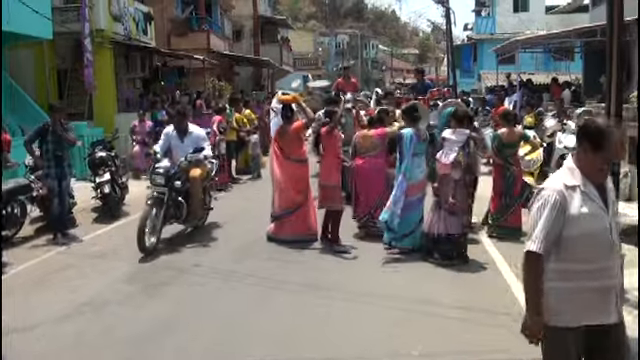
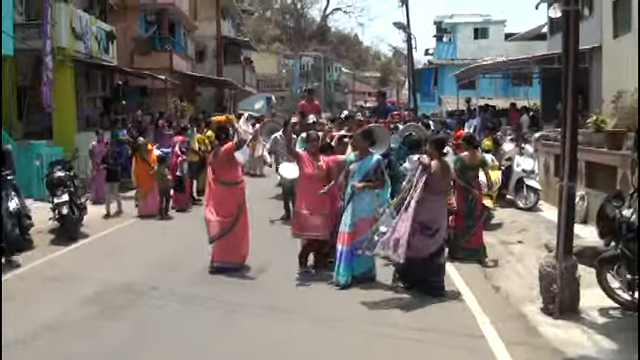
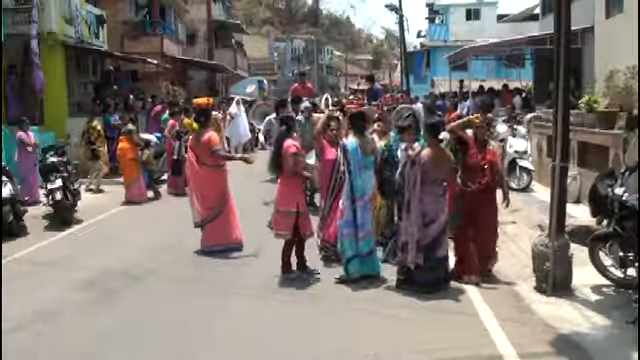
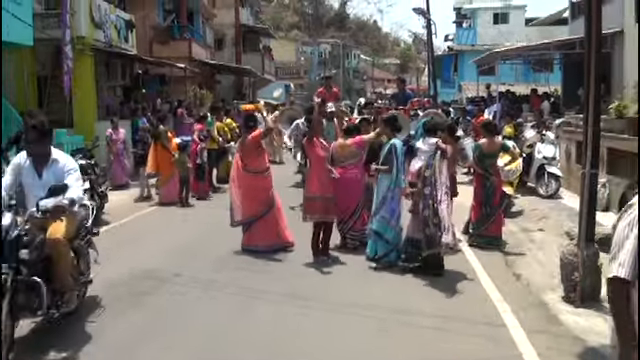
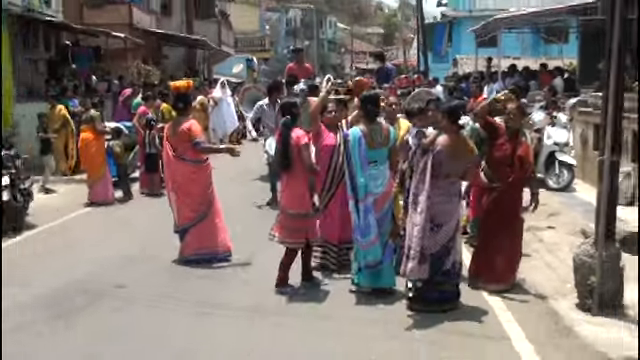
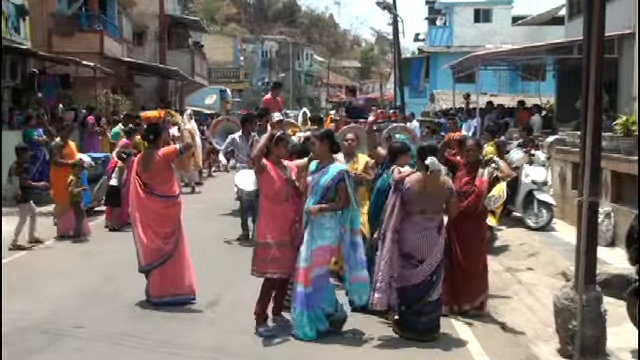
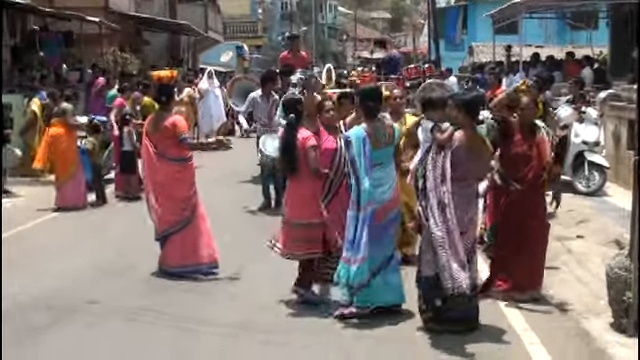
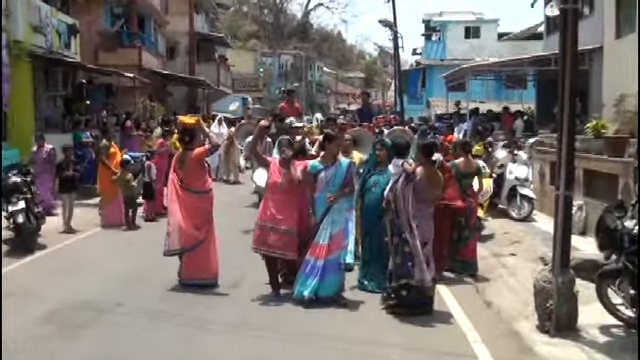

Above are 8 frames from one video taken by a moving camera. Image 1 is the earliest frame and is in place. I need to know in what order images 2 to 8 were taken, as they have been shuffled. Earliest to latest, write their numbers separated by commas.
4, 2, 8, 6, 7, 5, 3
